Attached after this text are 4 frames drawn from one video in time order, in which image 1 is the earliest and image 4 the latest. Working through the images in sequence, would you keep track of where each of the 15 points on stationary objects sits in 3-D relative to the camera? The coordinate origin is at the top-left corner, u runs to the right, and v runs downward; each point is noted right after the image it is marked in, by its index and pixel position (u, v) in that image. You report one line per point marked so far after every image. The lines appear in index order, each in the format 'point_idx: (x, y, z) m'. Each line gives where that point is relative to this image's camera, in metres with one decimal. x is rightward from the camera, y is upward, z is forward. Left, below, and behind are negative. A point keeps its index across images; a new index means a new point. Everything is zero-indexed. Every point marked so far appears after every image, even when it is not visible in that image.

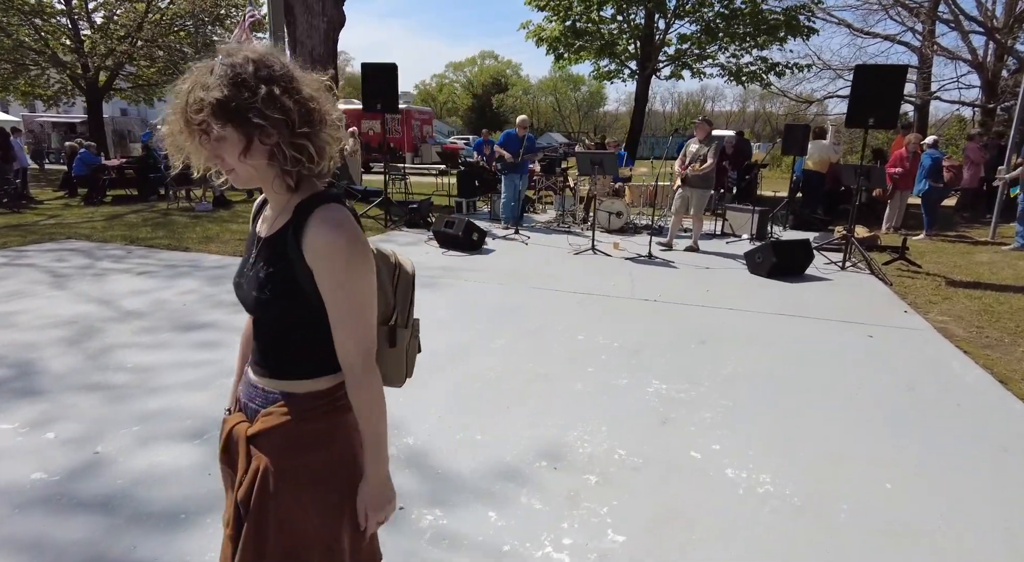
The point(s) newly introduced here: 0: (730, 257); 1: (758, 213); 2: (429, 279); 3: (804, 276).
0: (+2.7, +0.3, +7.4) m
1: (+3.6, +1.0, +8.6) m
2: (-0.8, 0.0, +5.8) m
3: (+3.2, 0.0, +6.5) m
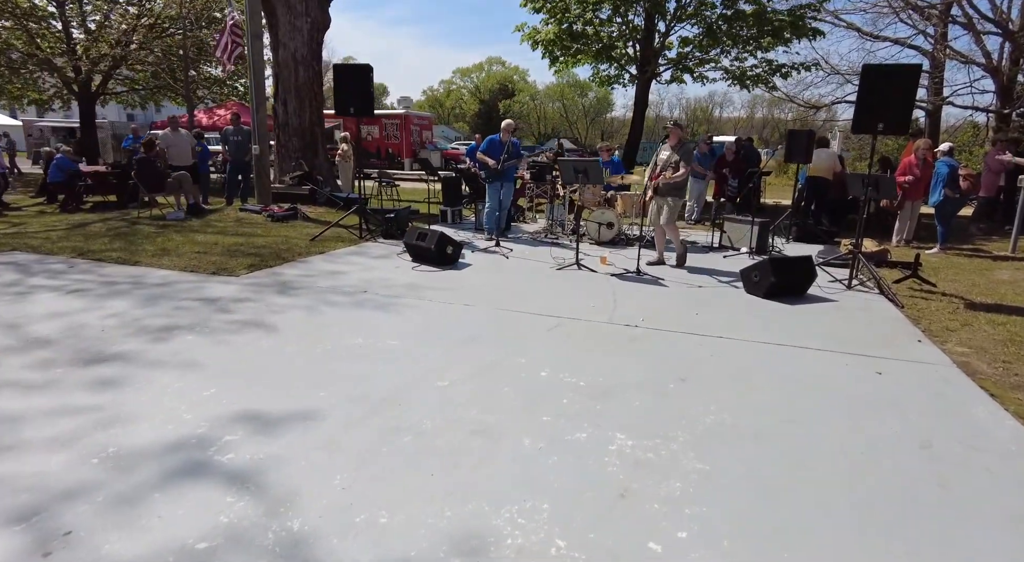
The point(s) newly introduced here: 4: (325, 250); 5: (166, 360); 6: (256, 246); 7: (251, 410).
0: (+2.5, +0.1, +6.8) m
1: (+3.4, +0.8, +8.0) m
2: (-1.1, -0.2, +5.2) m
3: (+3.0, -0.2, +5.9) m
4: (-2.4, +0.4, +7.4) m
5: (-2.2, -0.5, +3.6) m
6: (-3.3, +0.4, +7.4) m
7: (-1.4, -0.7, +3.0) m
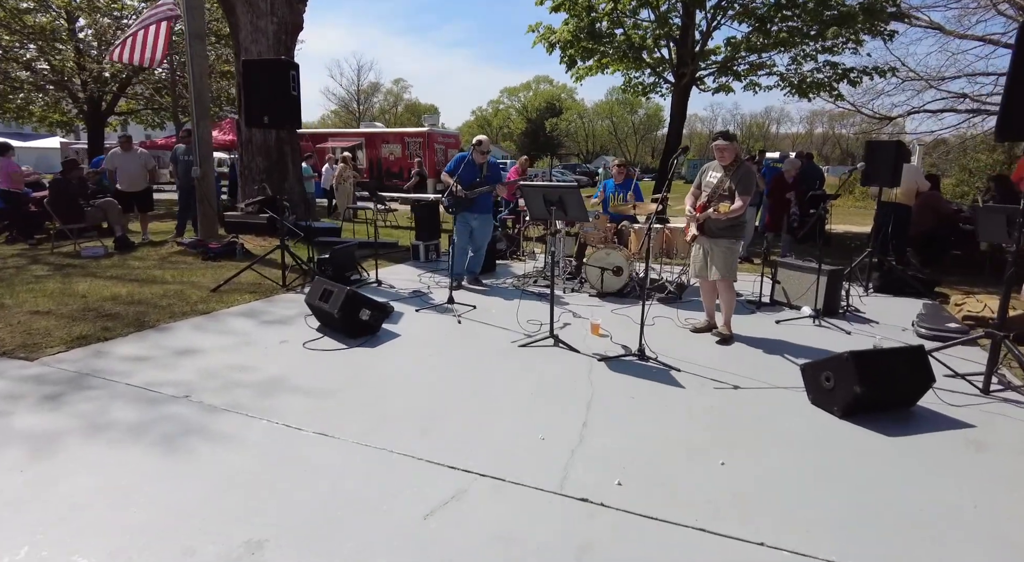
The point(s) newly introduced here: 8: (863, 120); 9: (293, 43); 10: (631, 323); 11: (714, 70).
0: (+2.0, -0.6, +4.4) m
1: (+3.0, +0.1, +5.6) m
2: (-1.7, -0.8, +3.2) m
3: (+2.4, -0.8, +3.5) m
4: (-2.8, -0.2, +5.5) m
5: (-2.9, -1.0, +1.7) m
6: (-3.6, -0.2, +5.6) m
7: (-2.1, -1.2, +1.0) m
8: (+8.8, +4.0, +14.6) m
9: (-3.8, +4.1, +10.1) m
10: (+1.1, -0.4, +5.3) m
11: (+4.5, +4.7, +12.9) m
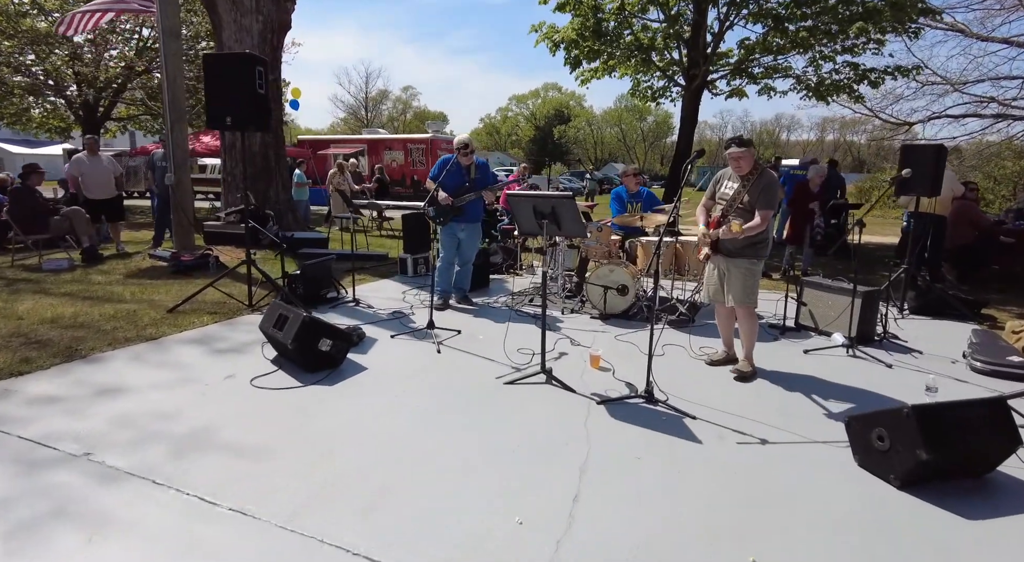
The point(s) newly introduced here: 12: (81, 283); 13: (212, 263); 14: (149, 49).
0: (+1.9, -0.8, +3.7) m
1: (+2.9, -0.1, +4.9) m
2: (-1.8, -0.9, +2.5) m
3: (+2.3, -1.0, +2.8) m
4: (-2.9, -0.4, +4.8) m
5: (-3.0, -1.1, +1.0) m
6: (-3.7, -0.4, +5.0) m
7: (-2.3, -1.3, +0.3) m
8: (+8.9, +3.7, +13.8) m
9: (-3.8, +3.9, +9.5) m
10: (+1.0, -0.6, +4.6) m
11: (+4.5, +4.4, +12.2) m
12: (-4.9, 0.0, +6.6) m
13: (-3.8, +0.2, +7.3) m
14: (-12.0, +7.6, +19.1) m
